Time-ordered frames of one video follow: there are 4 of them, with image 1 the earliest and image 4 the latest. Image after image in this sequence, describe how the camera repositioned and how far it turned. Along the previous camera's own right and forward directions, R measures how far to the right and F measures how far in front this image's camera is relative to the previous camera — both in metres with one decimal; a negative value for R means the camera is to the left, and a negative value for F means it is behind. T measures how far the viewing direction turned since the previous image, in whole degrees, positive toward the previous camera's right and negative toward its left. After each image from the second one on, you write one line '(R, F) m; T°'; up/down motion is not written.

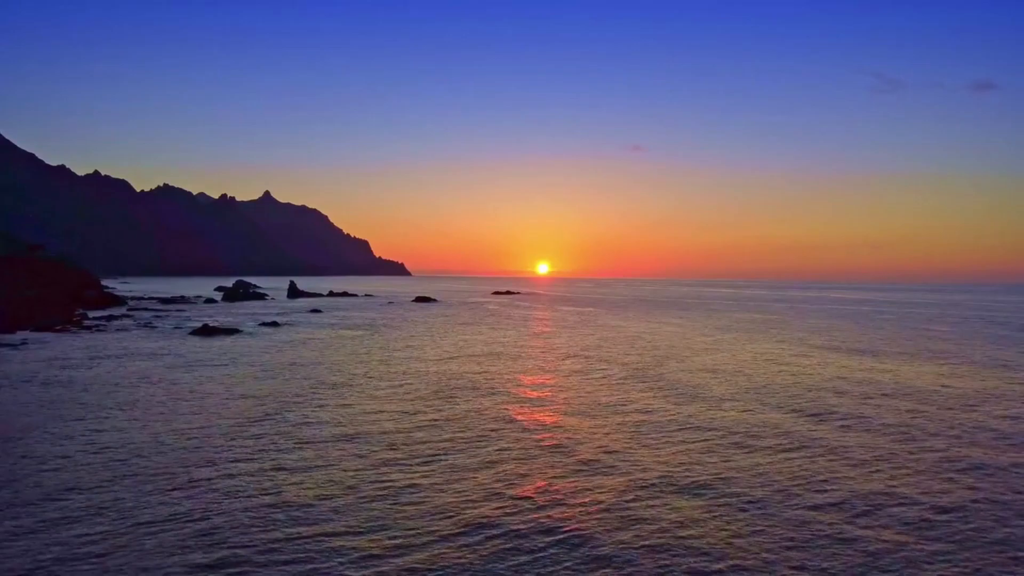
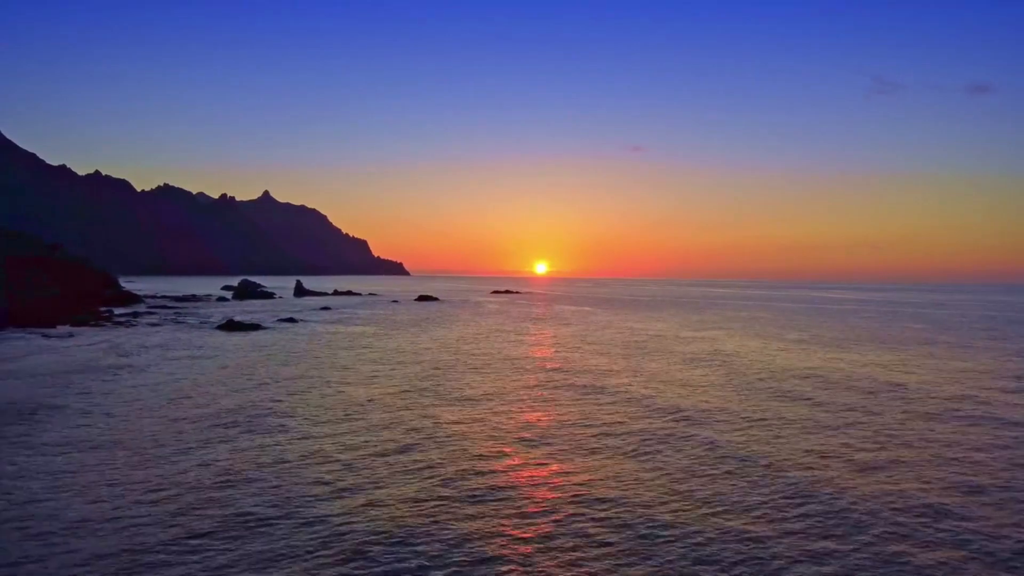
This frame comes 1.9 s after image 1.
(0.0, -2.5) m; 0°
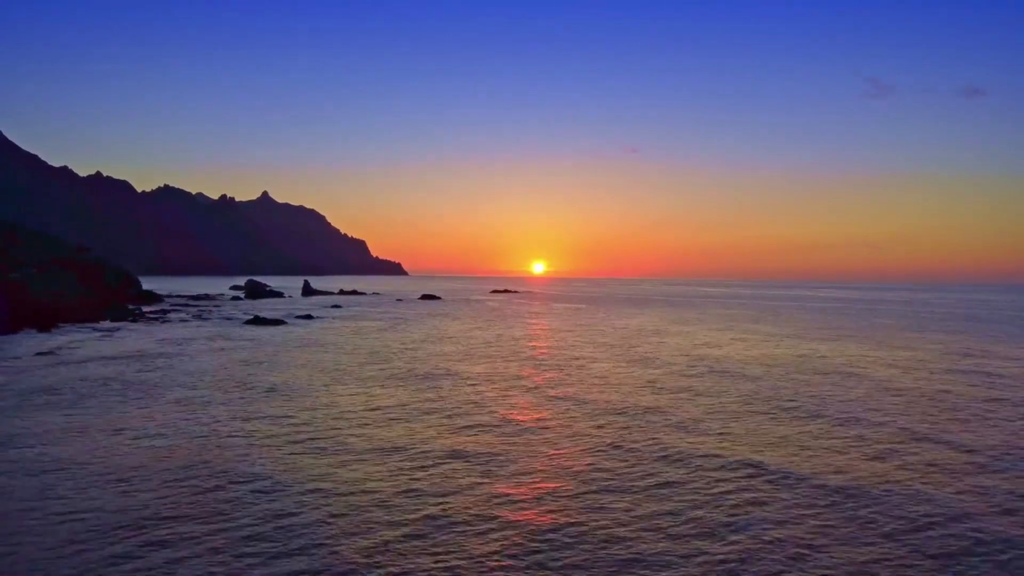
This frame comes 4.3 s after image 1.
(+0.1, -3.9) m; 0°
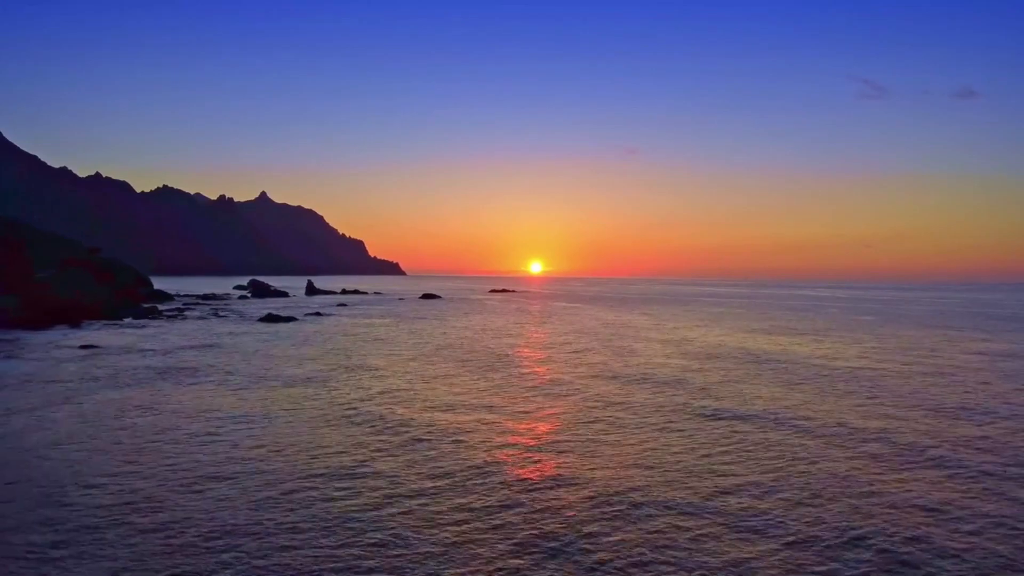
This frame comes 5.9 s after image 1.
(+0.1, -2.2) m; 0°
